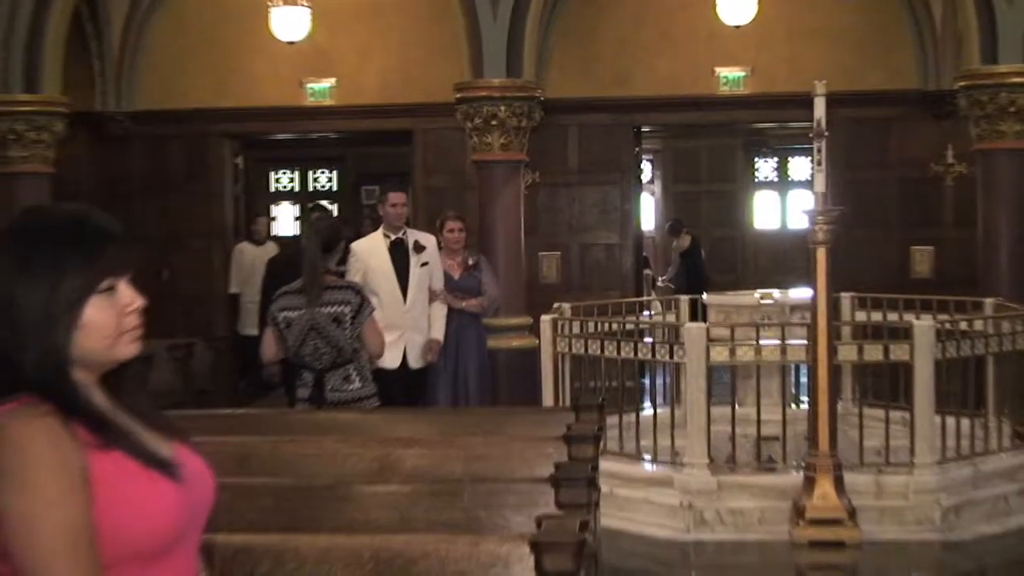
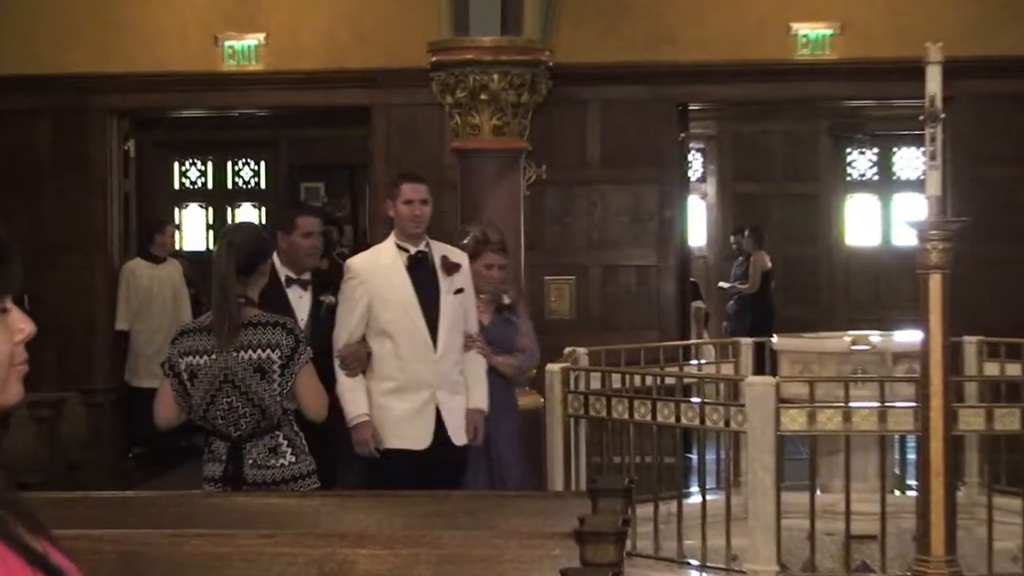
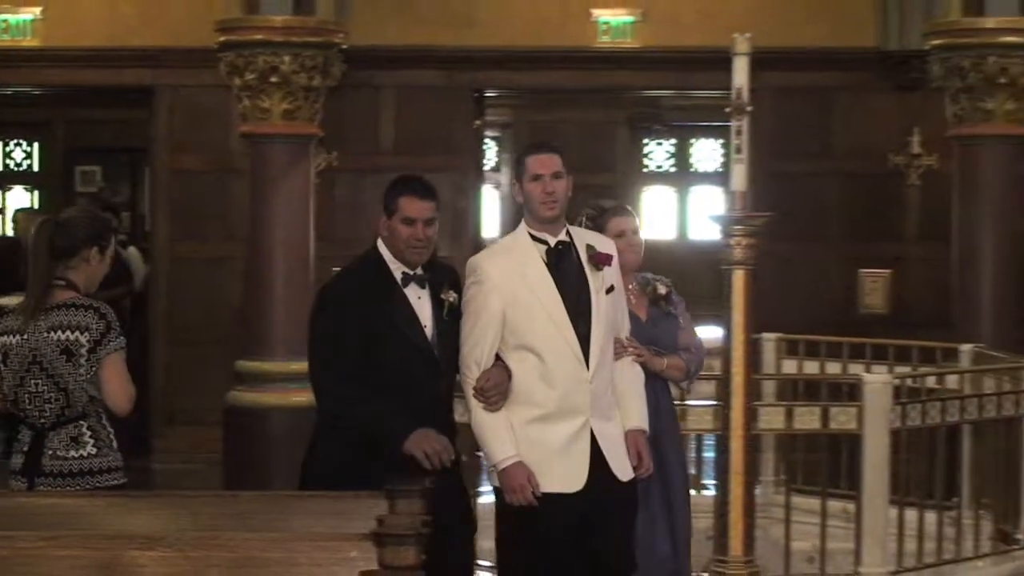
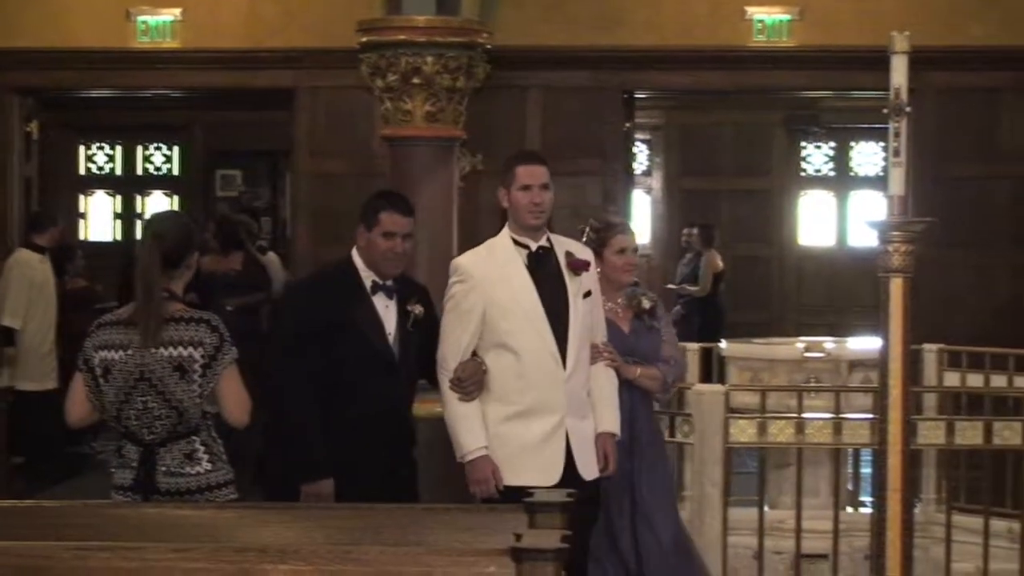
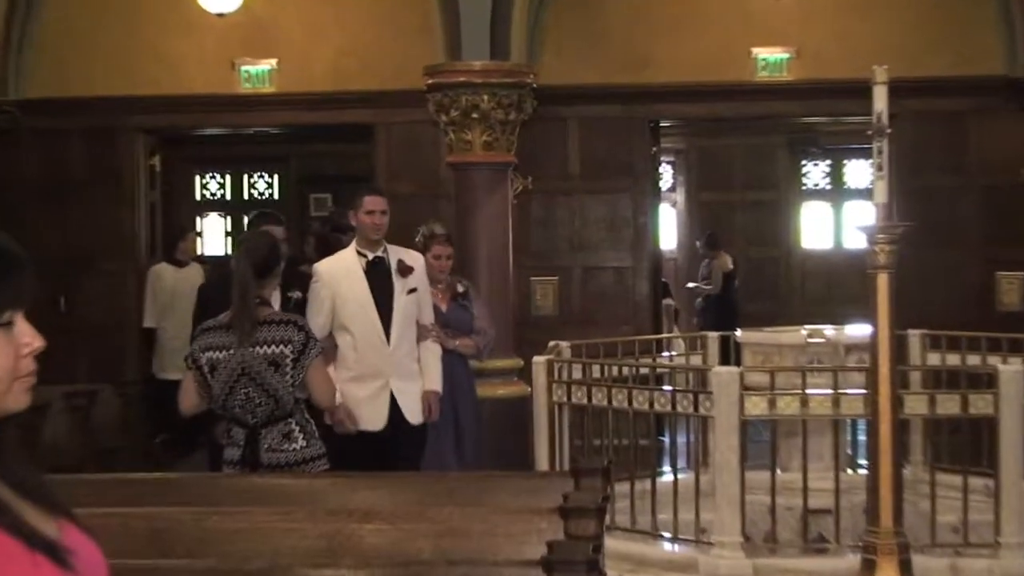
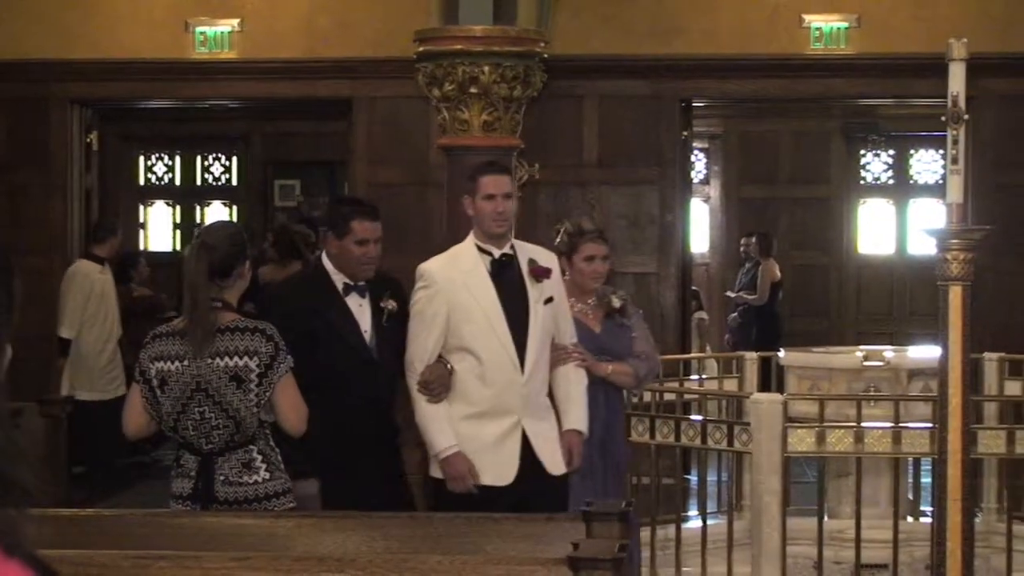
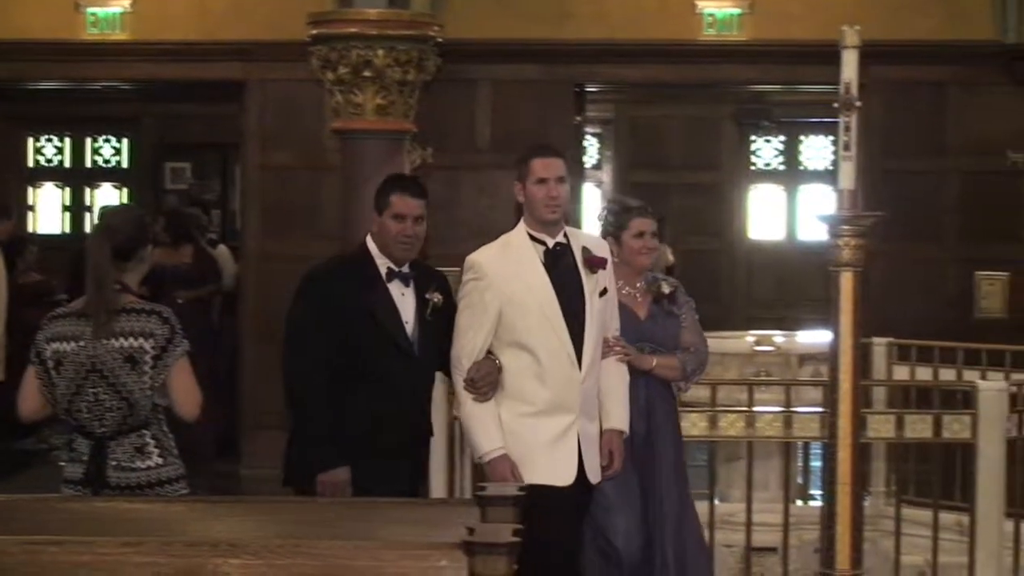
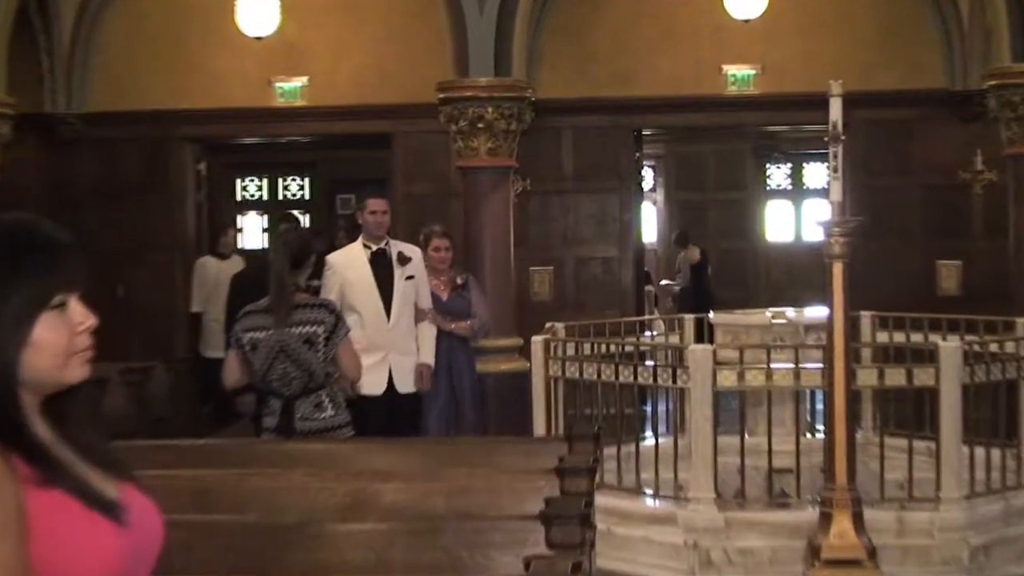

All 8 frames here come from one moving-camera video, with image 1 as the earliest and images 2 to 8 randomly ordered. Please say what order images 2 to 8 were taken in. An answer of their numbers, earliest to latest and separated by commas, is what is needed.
8, 5, 2, 6, 4, 7, 3
